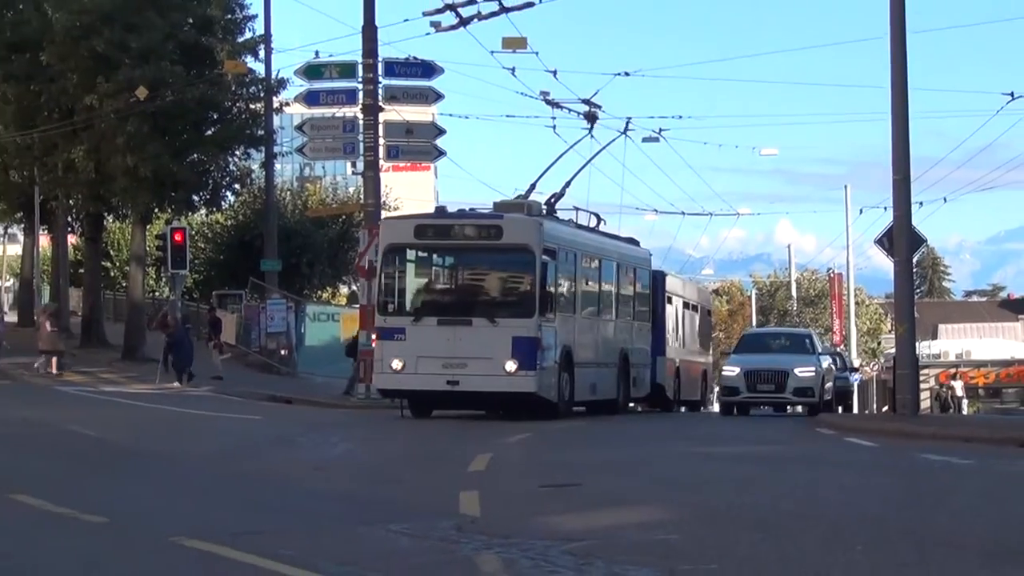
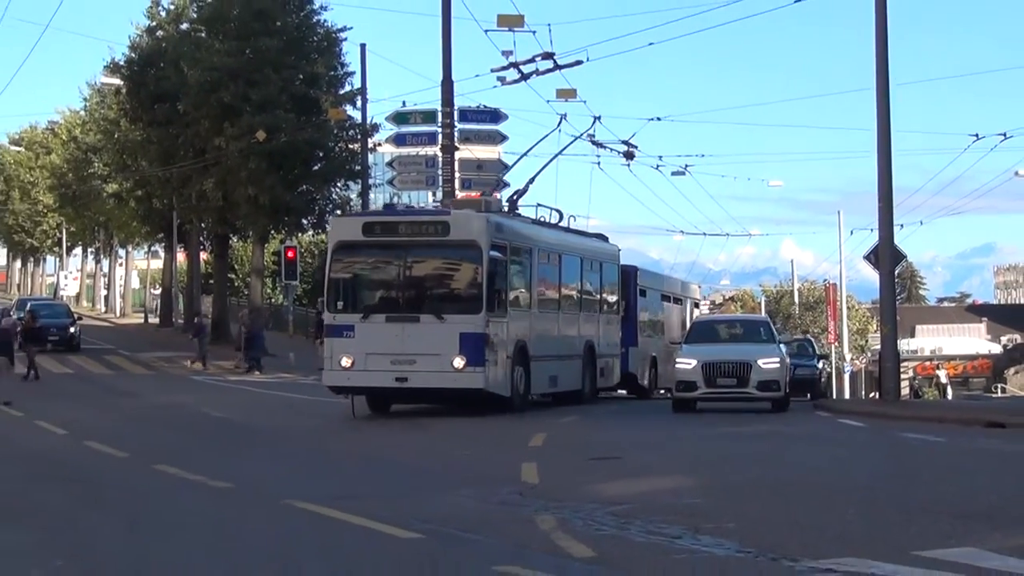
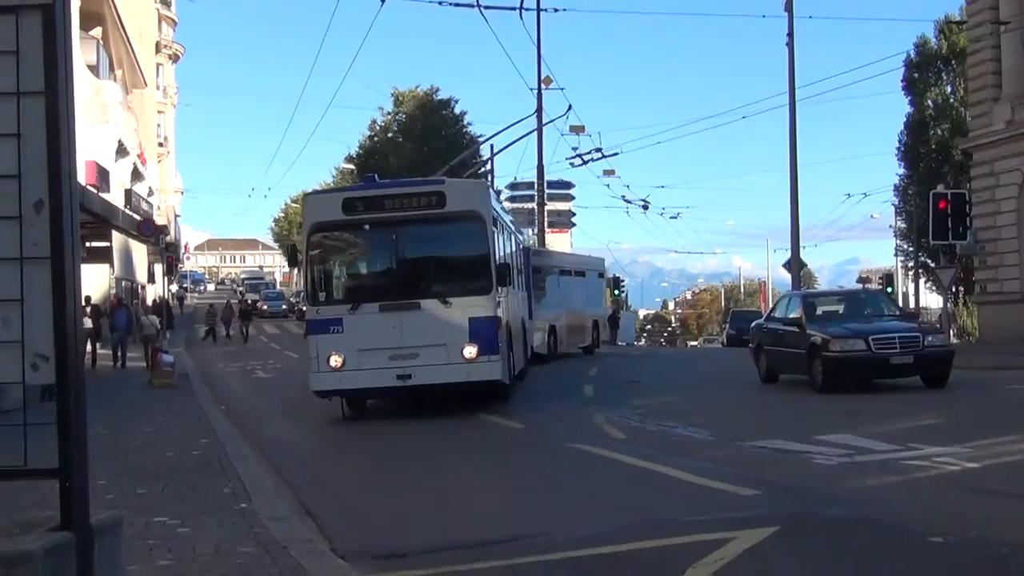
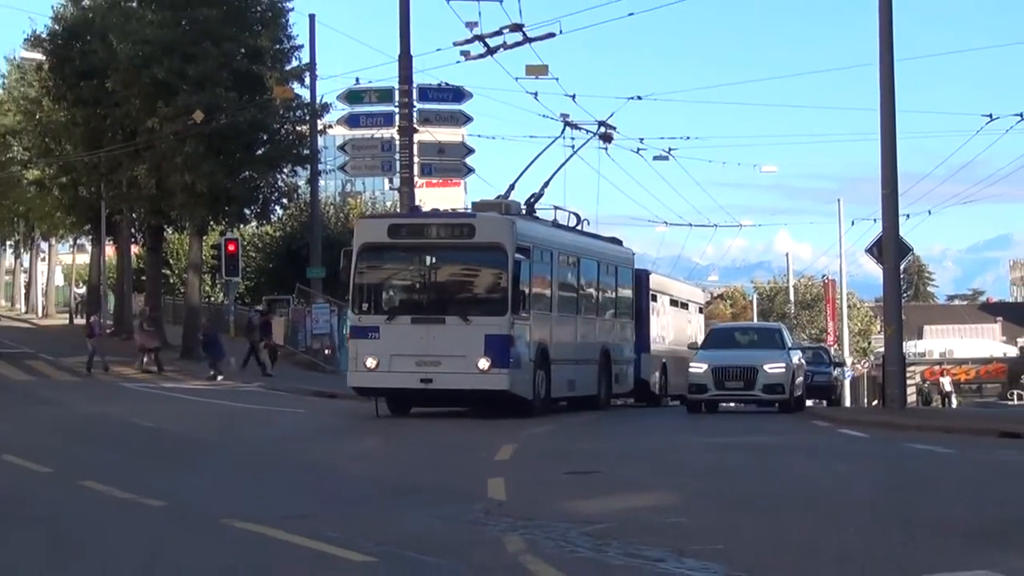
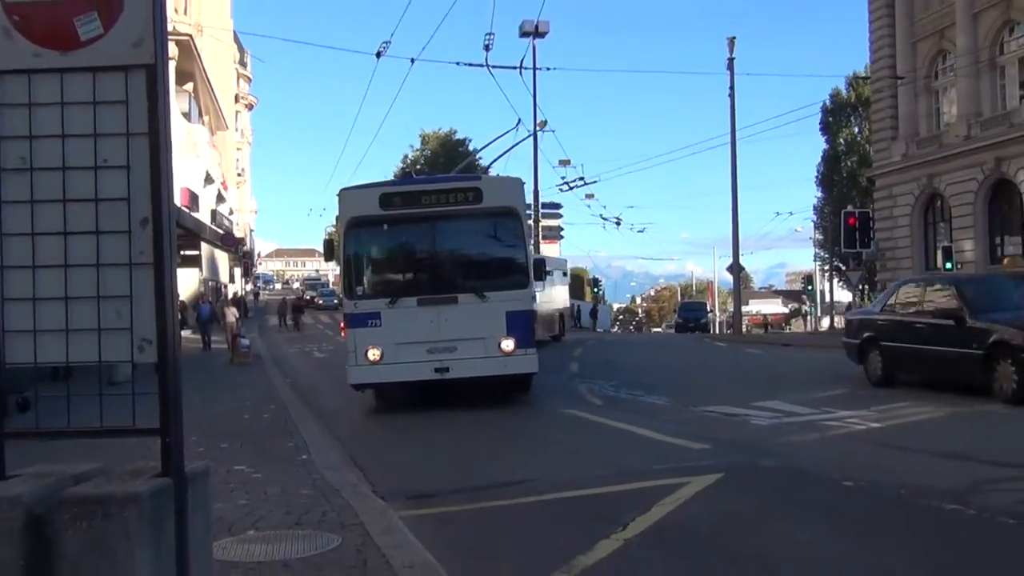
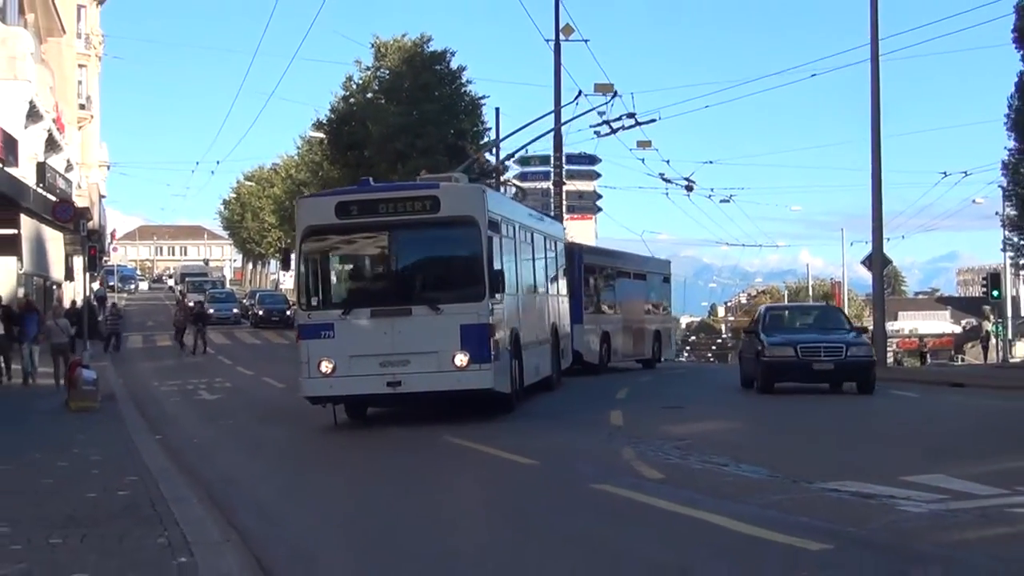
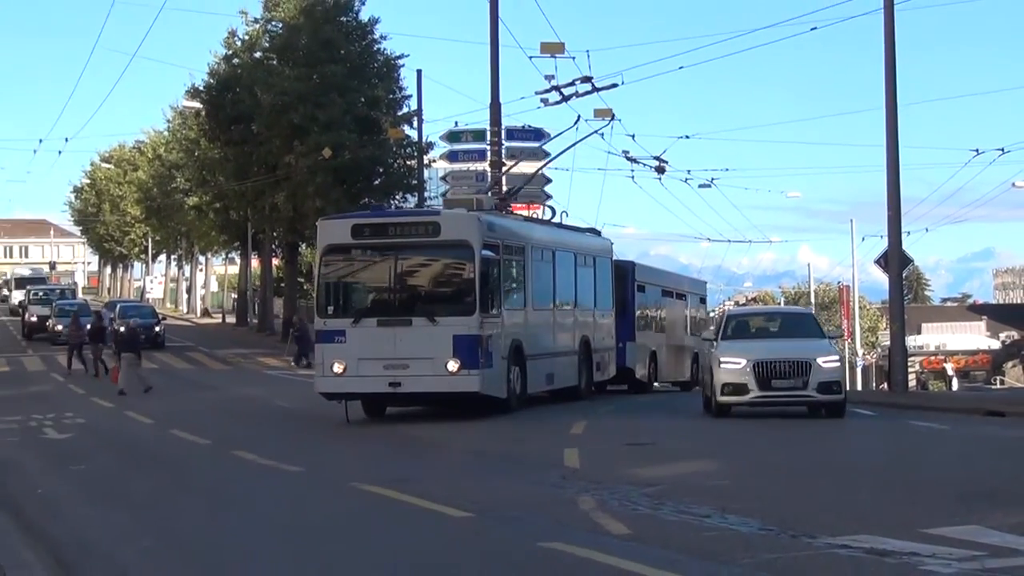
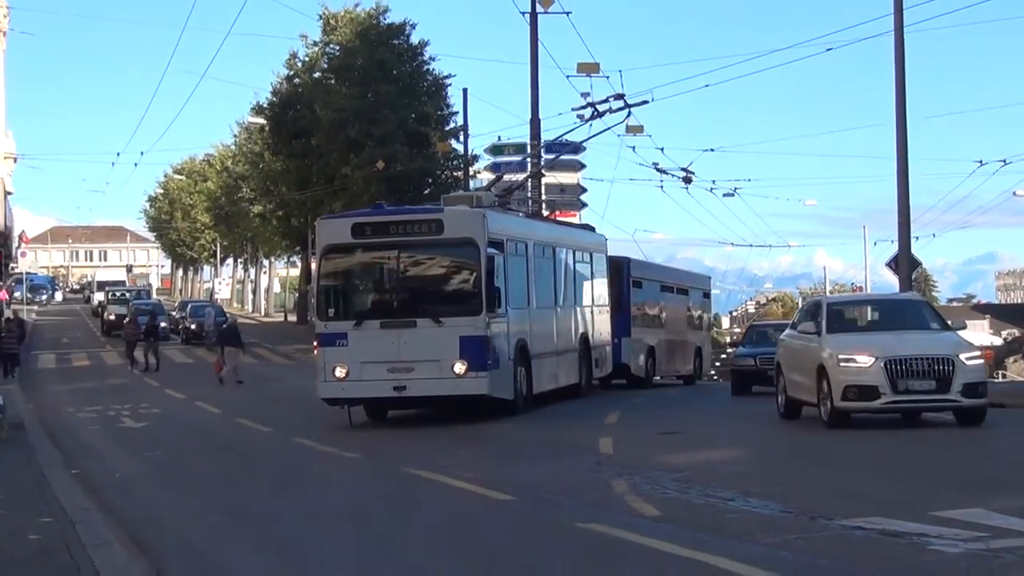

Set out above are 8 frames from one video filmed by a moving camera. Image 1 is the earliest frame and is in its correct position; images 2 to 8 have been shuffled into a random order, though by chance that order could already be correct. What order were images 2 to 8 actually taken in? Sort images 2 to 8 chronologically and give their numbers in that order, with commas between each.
4, 2, 7, 8, 6, 3, 5
